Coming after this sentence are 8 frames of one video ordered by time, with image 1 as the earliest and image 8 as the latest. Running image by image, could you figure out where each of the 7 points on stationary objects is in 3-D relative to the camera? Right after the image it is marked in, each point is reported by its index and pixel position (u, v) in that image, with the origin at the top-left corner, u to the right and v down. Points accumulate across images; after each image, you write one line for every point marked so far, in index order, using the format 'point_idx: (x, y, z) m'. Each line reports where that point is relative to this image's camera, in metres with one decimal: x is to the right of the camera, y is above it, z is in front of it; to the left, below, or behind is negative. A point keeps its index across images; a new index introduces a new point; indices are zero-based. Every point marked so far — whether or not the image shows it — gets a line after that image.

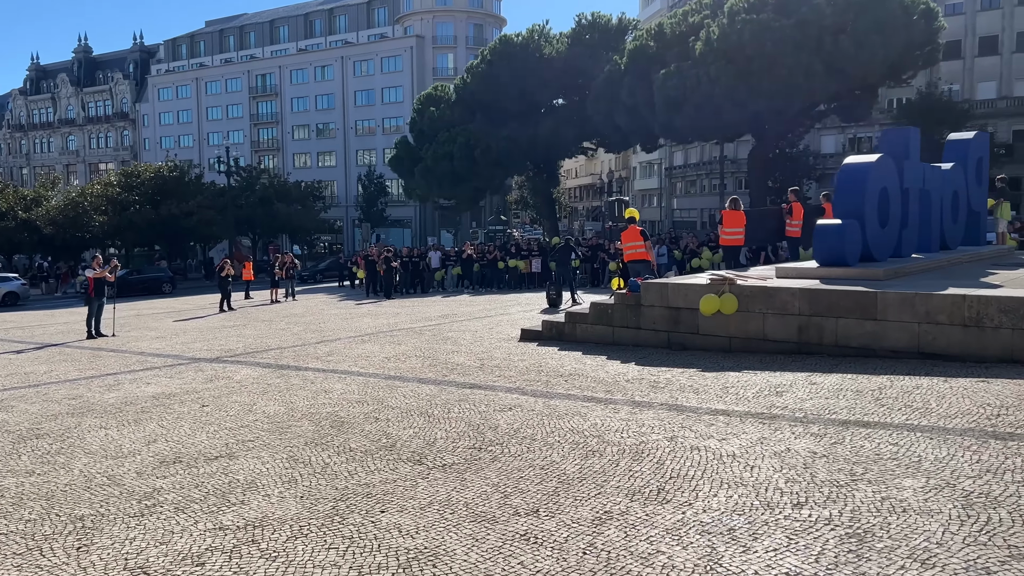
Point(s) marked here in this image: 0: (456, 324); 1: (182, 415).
0: (-1.1, -0.7, +15.9) m
1: (-3.3, -1.3, +8.1) m
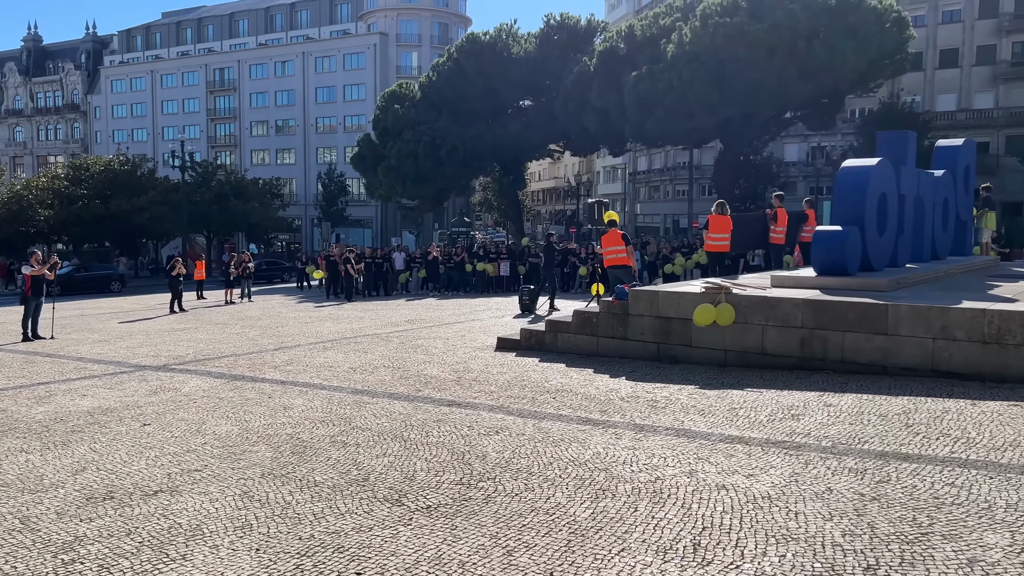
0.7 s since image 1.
0: (-1.6, -0.8, +14.9) m
1: (-3.4, -1.3, +7.1) m
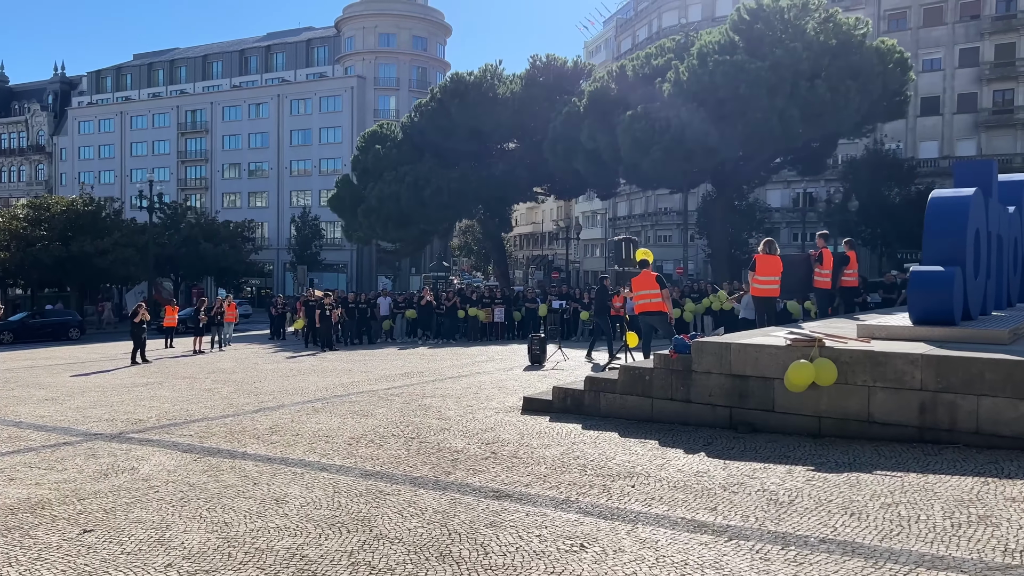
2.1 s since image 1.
0: (-1.3, -1.6, +13.0) m
1: (-2.9, -1.6, +5.1) m
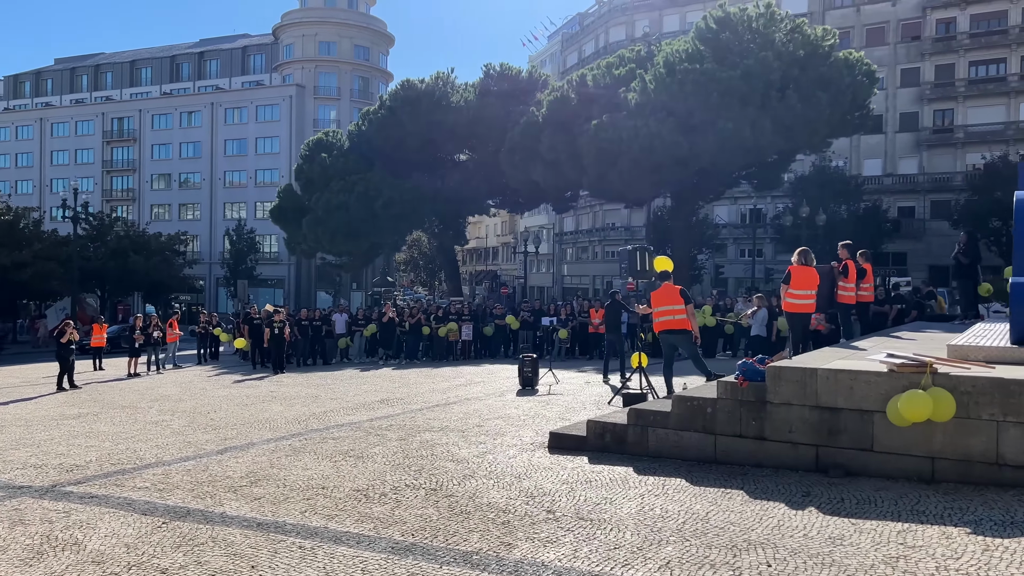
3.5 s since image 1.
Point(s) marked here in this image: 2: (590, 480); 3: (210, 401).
0: (-1.3, -1.8, +11.3) m
1: (-2.2, -1.7, +3.3) m
2: (+0.7, -1.6, +7.0) m
3: (-5.3, -2.0, +14.2) m
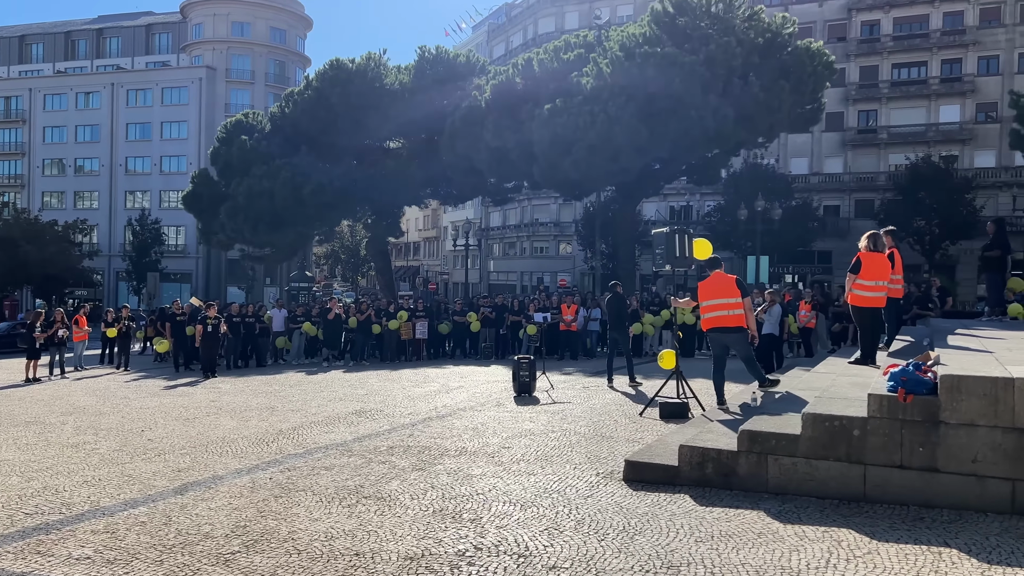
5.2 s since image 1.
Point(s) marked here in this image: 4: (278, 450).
0: (-1.1, -1.7, +9.1) m
1: (-1.1, -1.6, +1.1) m
2: (+1.4, -1.5, +5.1) m
3: (-5.3, -1.8, +11.7) m
4: (-2.5, -1.7, +8.6) m
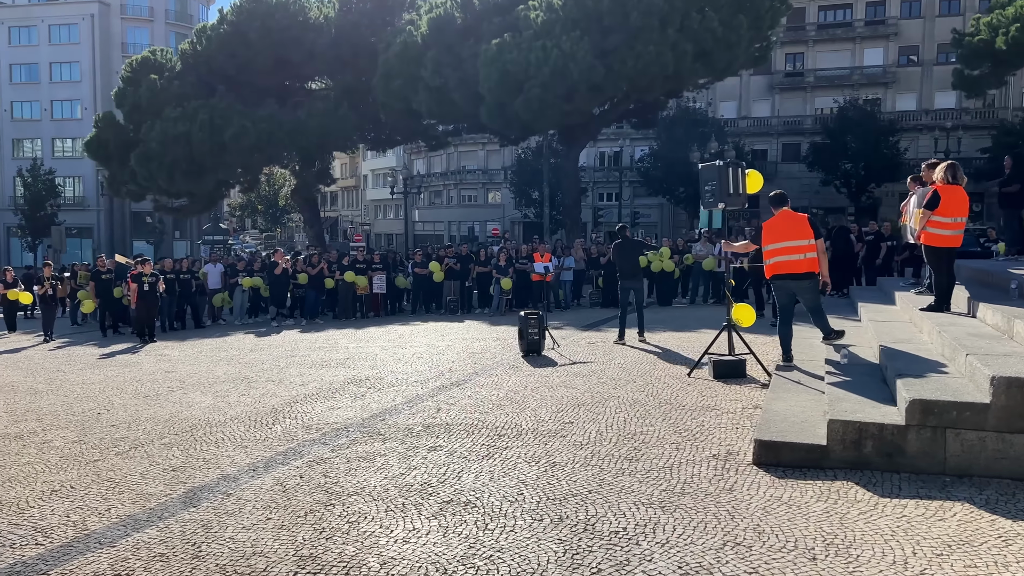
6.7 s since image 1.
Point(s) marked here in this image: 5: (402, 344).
0: (-0.6, -1.2, +7.7) m
1: (+0.2, -1.6, -0.3) m
2: (+2.2, -1.2, +4.0) m
3: (-5.1, -1.2, +9.8) m
4: (-1.9, -1.3, +7.1) m
5: (-1.7, -0.9, +12.9) m
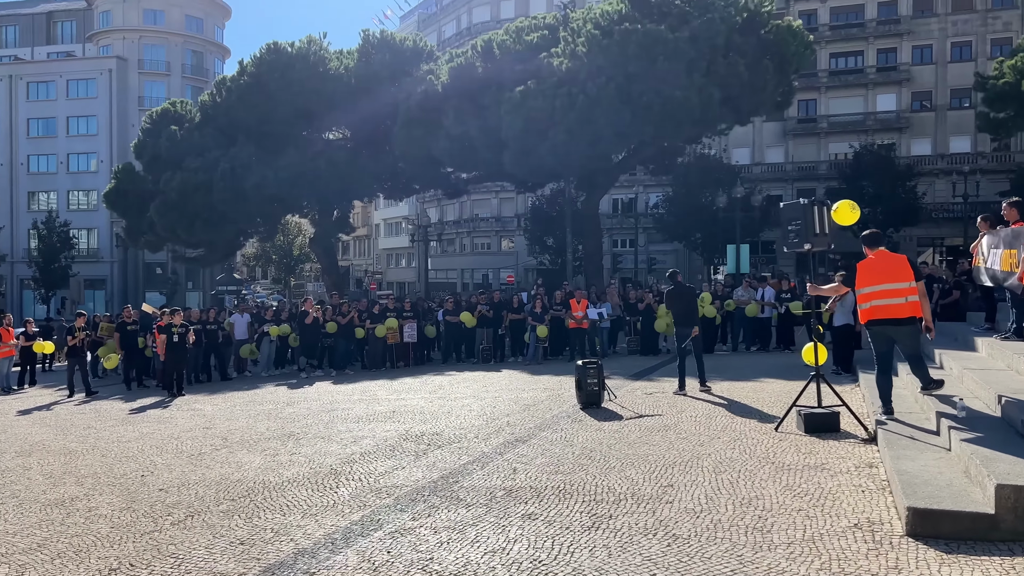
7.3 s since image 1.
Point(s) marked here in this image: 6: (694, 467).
0: (+0.1, -1.6, +7.1) m
1: (+0.9, -1.5, -0.9) m
2: (+2.9, -1.4, +3.3) m
3: (-4.4, -1.8, +9.2) m
4: (-1.2, -1.7, +6.4) m
5: (-1.0, -1.6, +12.3) m
6: (+1.5, -1.5, +6.8) m
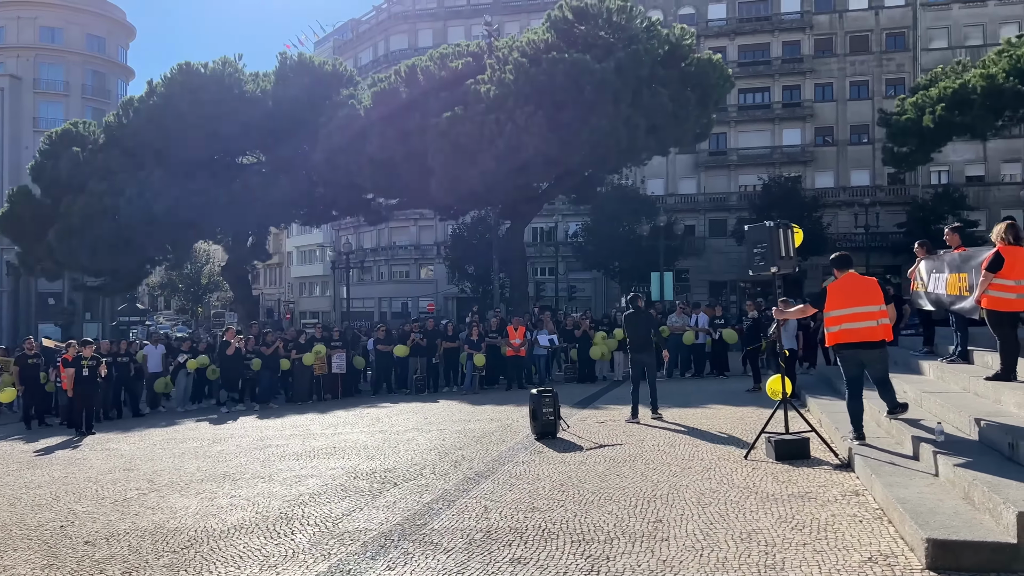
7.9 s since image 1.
0: (-0.1, -1.8, +6.6) m
1: (+1.5, -1.4, -1.3) m
2: (+3.1, -1.5, +3.2) m
3: (-4.8, -2.1, +8.2) m
4: (-1.4, -1.8, +5.8) m
5: (-1.7, -2.0, +11.7) m
6: (+1.3, -1.7, +6.5) m
